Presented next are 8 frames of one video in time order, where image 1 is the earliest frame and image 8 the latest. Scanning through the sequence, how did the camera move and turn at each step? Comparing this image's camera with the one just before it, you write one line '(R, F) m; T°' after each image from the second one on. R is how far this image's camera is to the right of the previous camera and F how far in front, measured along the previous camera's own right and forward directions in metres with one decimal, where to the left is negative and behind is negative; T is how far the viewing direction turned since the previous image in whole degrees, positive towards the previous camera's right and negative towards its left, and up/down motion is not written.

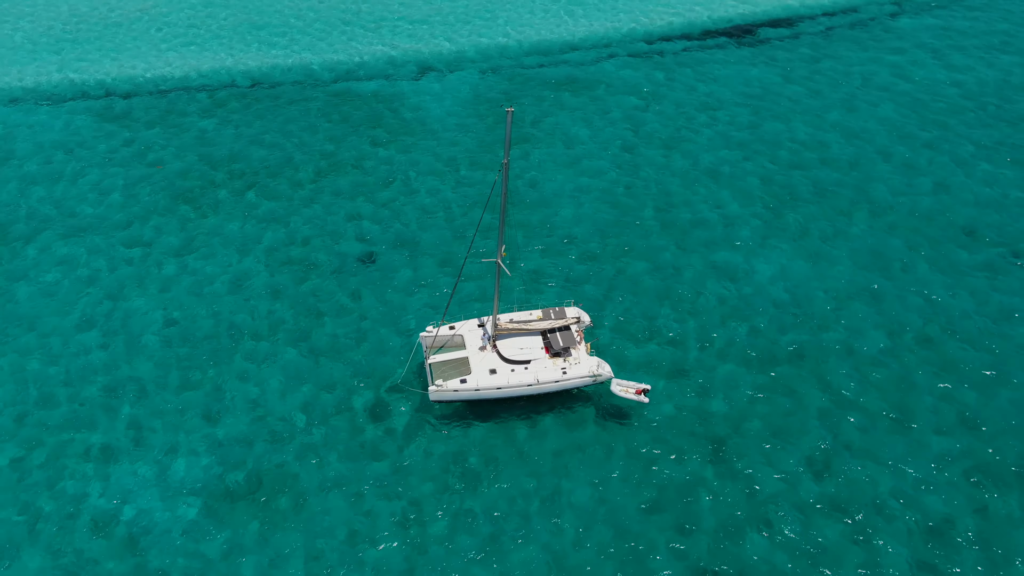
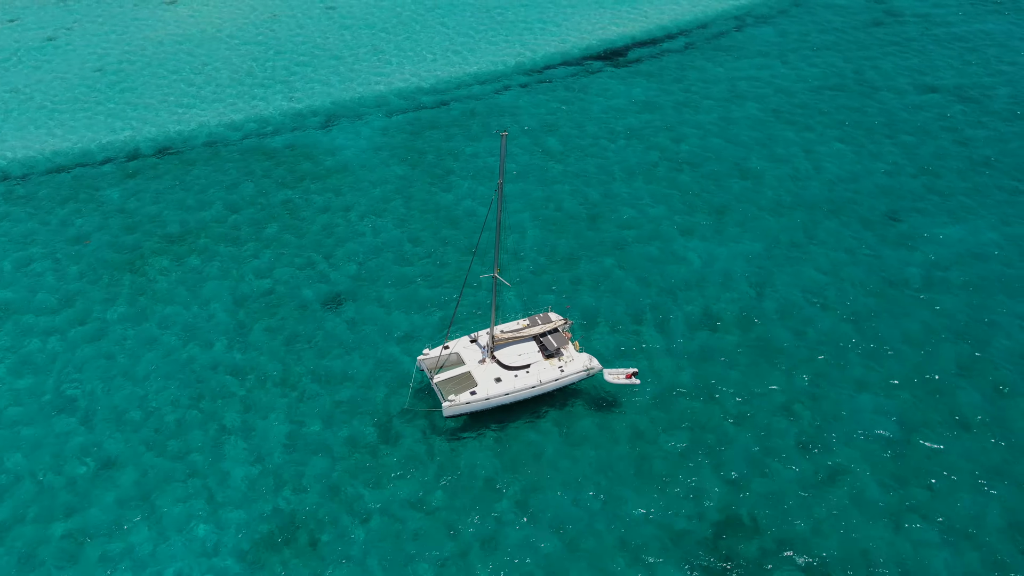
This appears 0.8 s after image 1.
(-4.5, -2.4) m; +8°
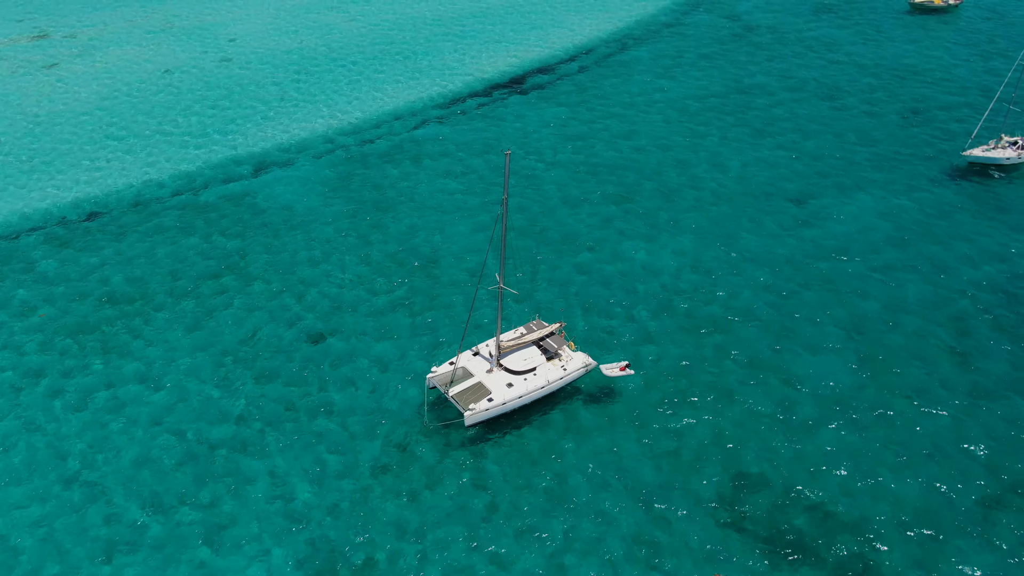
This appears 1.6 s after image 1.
(-6.4, -2.2) m; +10°
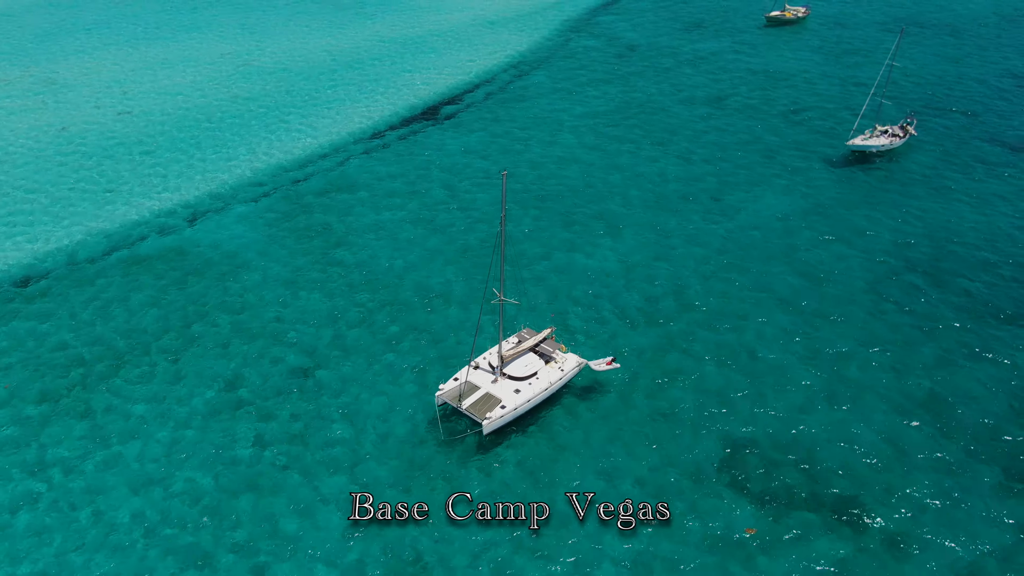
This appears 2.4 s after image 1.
(-6.4, -1.4) m; +9°
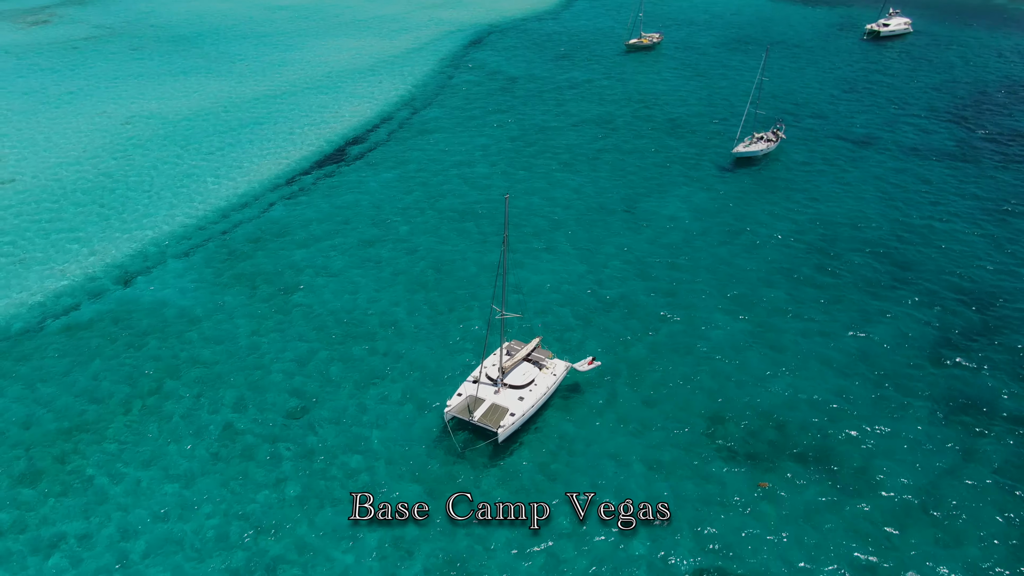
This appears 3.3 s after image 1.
(-7.5, -2.2) m; +11°
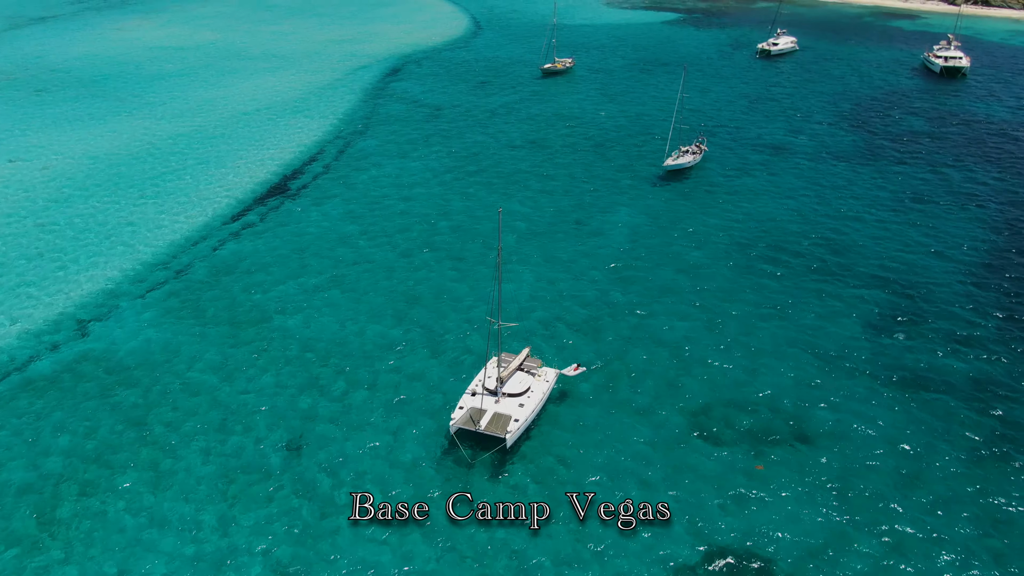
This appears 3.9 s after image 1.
(-5.2, -1.7) m; +7°
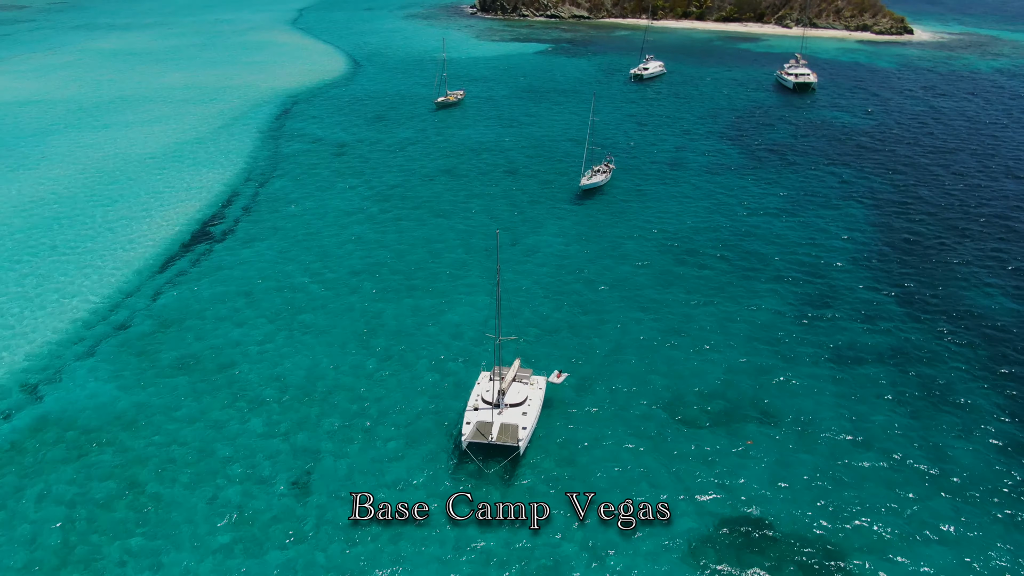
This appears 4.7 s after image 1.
(-7.9, -1.8) m; +10°
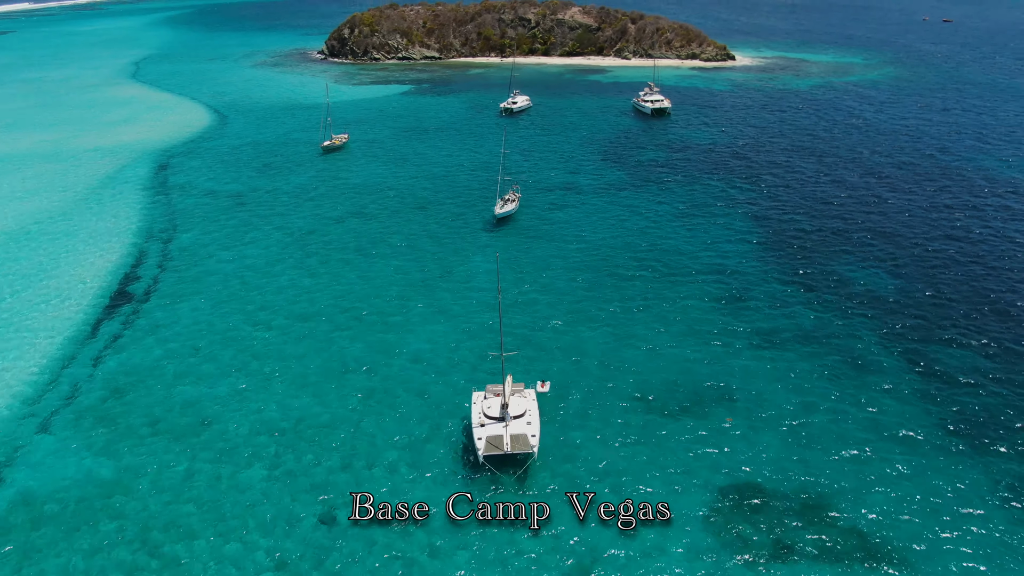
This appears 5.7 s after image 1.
(-9.9, -2.7) m; +12°
